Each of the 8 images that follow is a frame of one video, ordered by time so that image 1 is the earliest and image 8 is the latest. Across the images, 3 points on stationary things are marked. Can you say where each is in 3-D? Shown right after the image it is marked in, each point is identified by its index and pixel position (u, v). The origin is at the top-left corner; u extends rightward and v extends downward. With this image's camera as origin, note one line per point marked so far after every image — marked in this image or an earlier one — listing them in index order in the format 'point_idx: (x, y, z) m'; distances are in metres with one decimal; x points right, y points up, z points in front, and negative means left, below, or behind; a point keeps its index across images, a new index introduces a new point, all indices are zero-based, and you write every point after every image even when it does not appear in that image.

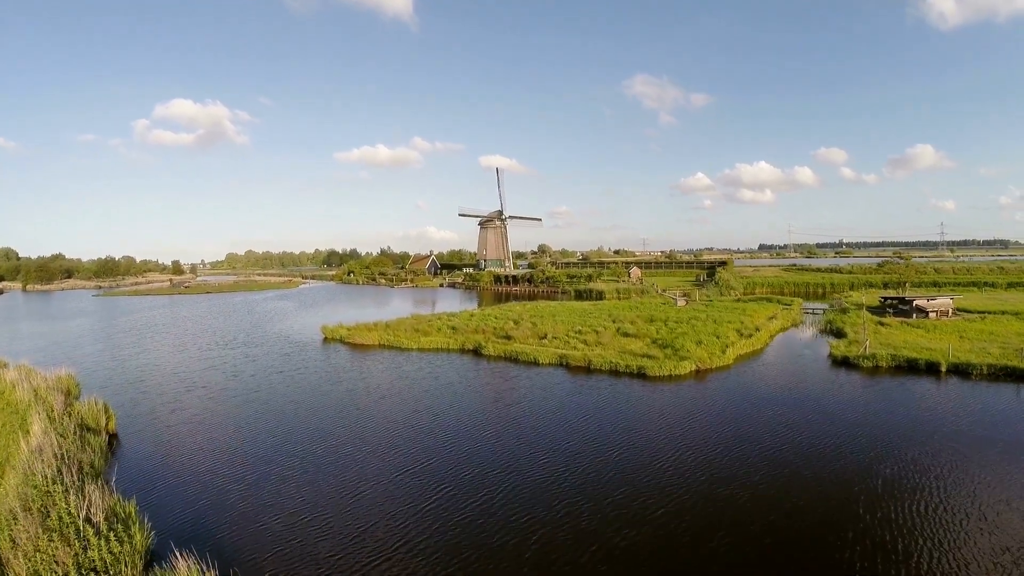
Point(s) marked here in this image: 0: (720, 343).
0: (+8.0, -2.2, +18.3) m
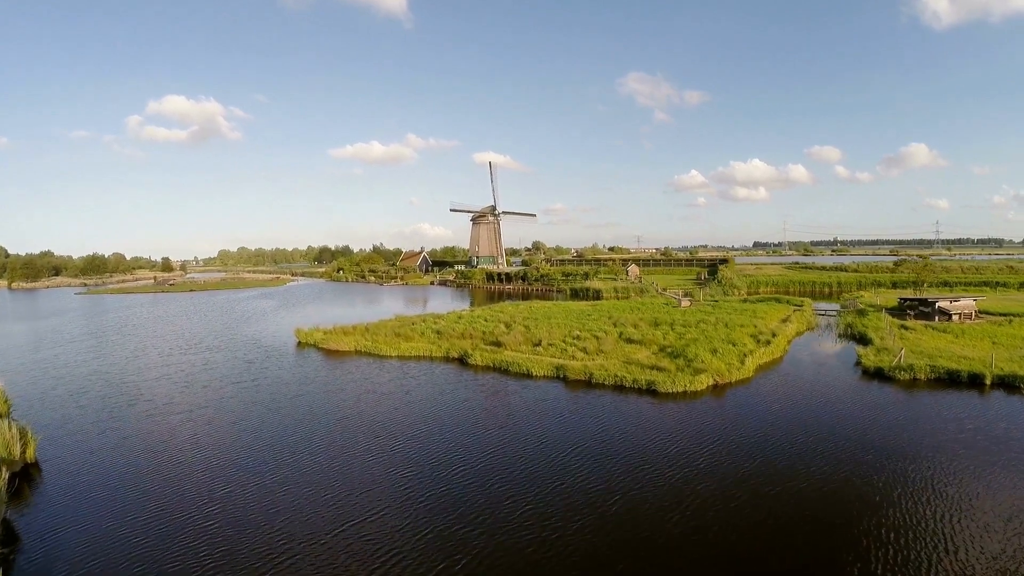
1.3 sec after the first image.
0: (+7.6, -2.2, +16.3) m
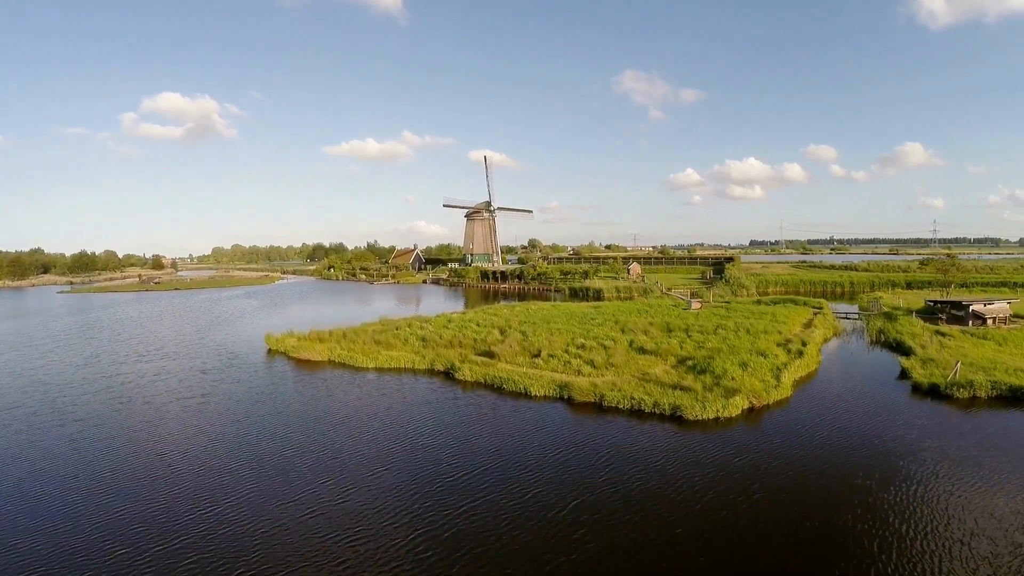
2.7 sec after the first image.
0: (+7.5, -2.3, +14.1) m
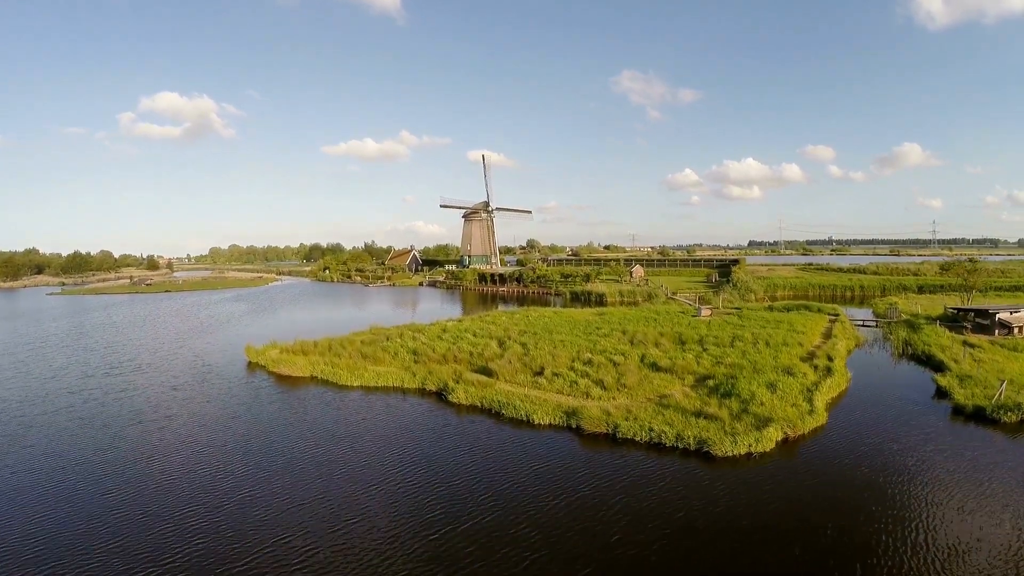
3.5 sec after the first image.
0: (+7.5, -2.6, +12.7) m
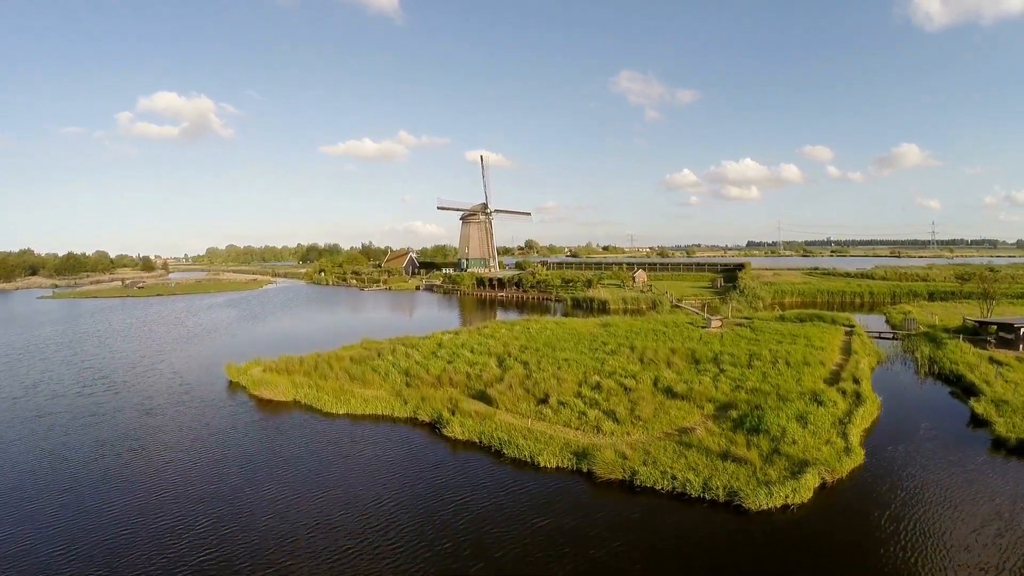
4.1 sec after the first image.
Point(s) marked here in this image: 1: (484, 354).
0: (+7.5, -3.1, +11.5) m
1: (-0.9, -2.3, +16.7) m
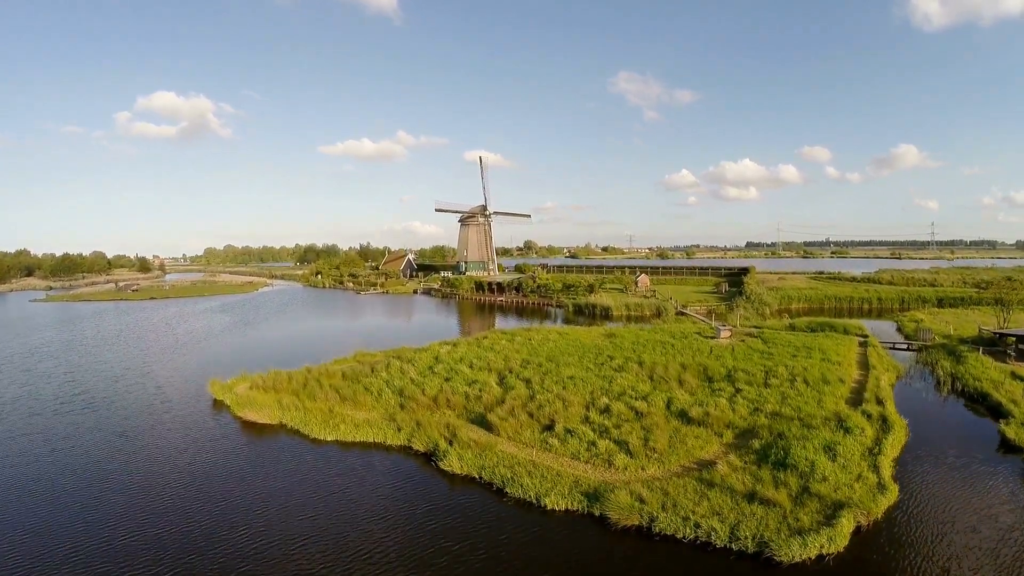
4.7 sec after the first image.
0: (+7.6, -3.5, +10.6) m
1: (-0.9, -2.7, +15.8) m
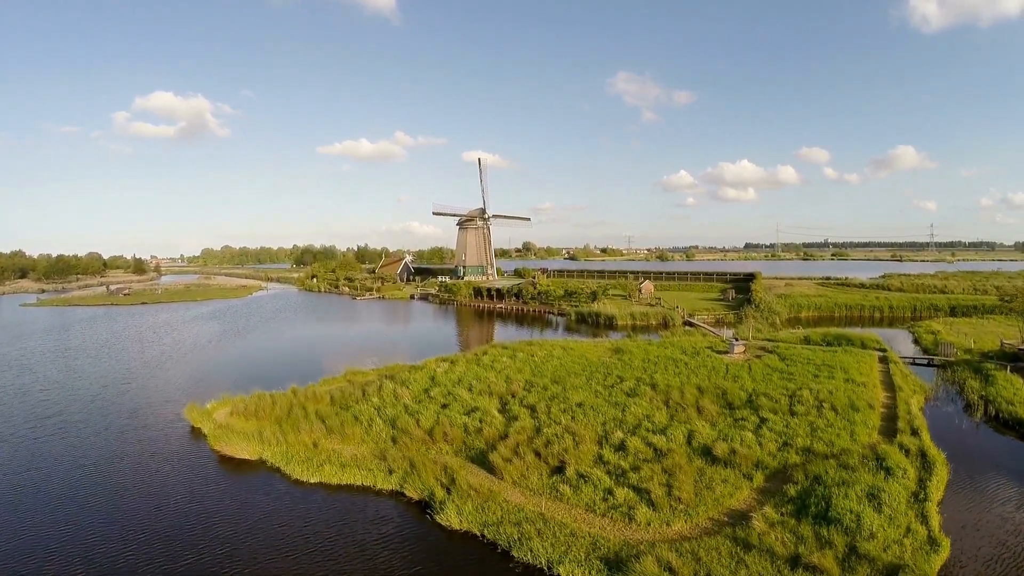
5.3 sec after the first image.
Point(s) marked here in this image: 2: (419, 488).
0: (+7.7, -4.0, +9.4) m
1: (-0.8, -3.2, +14.6) m
2: (-1.9, -4.0, +9.9) m
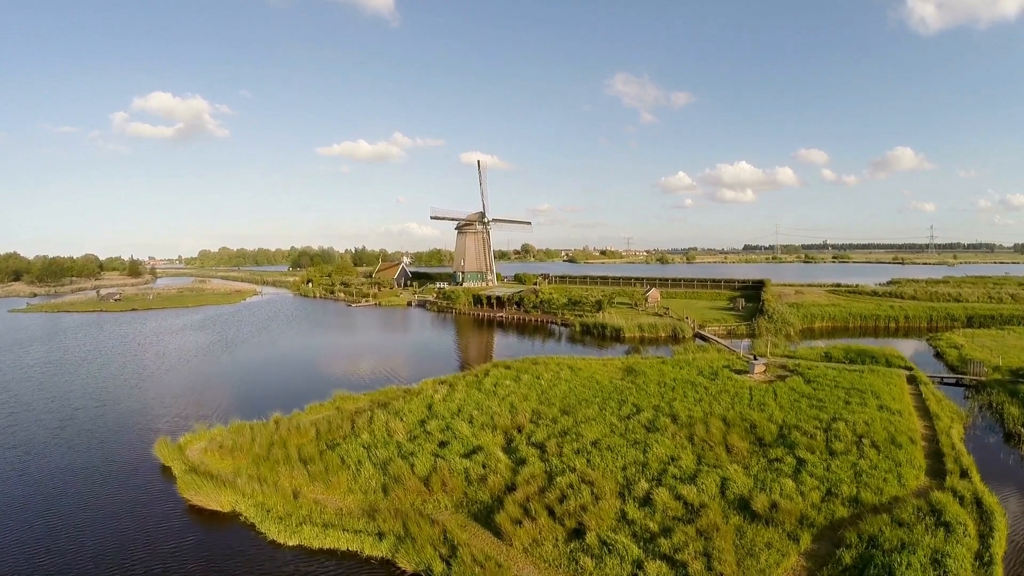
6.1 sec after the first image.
0: (+7.9, -4.6, +8.0) m
1: (-0.6, -3.8, +13.1) m
2: (-1.7, -4.6, +8.5) m
